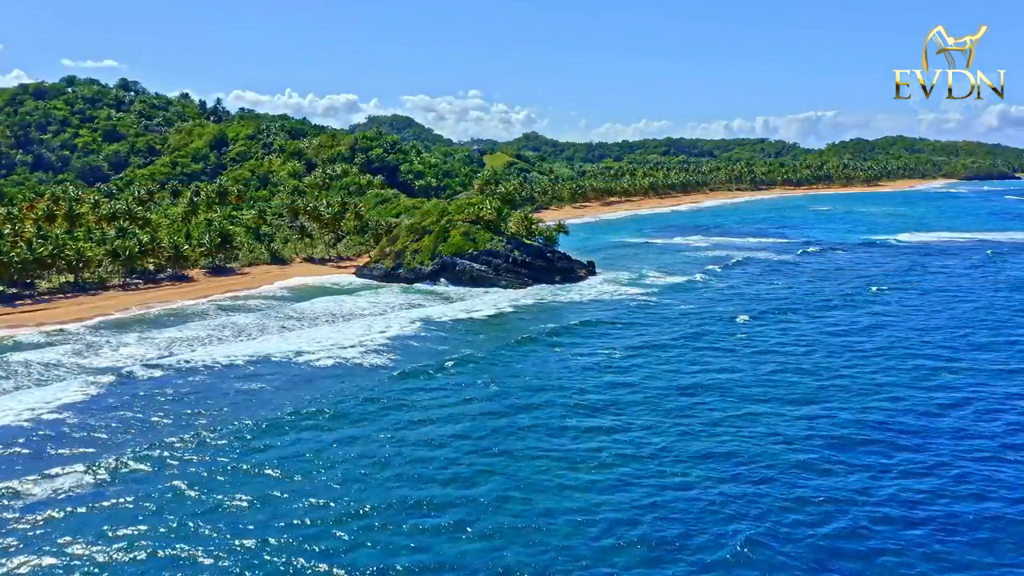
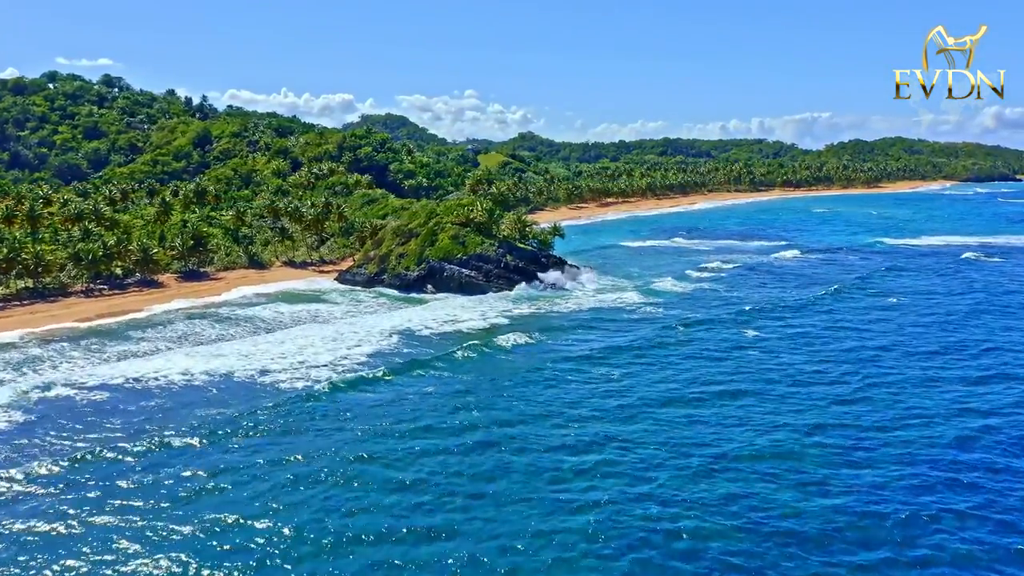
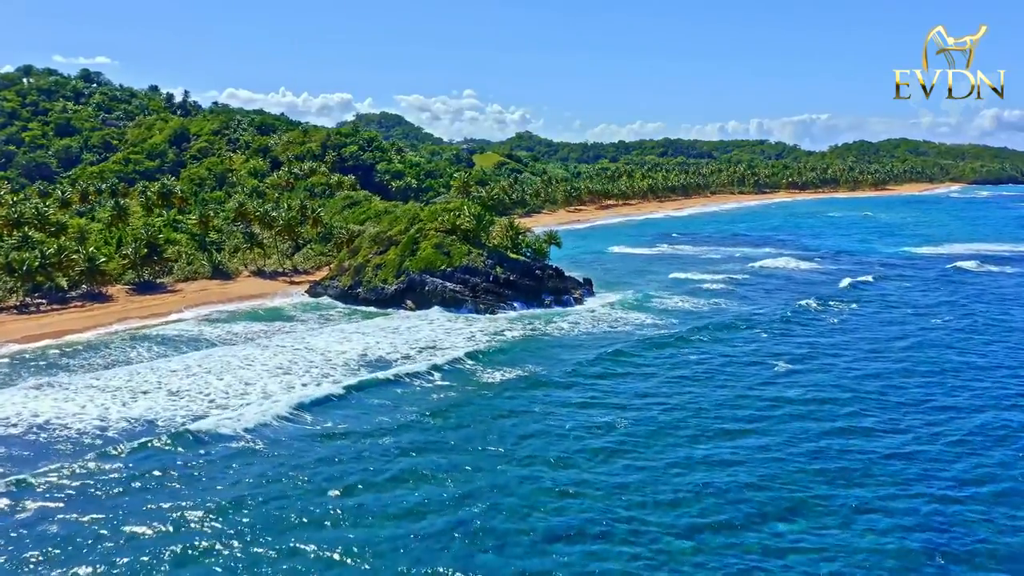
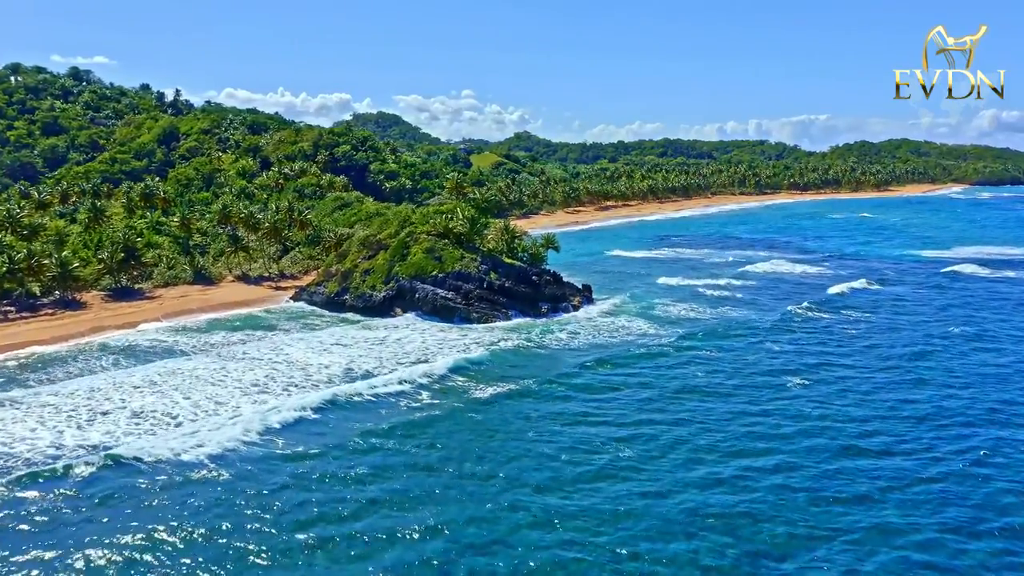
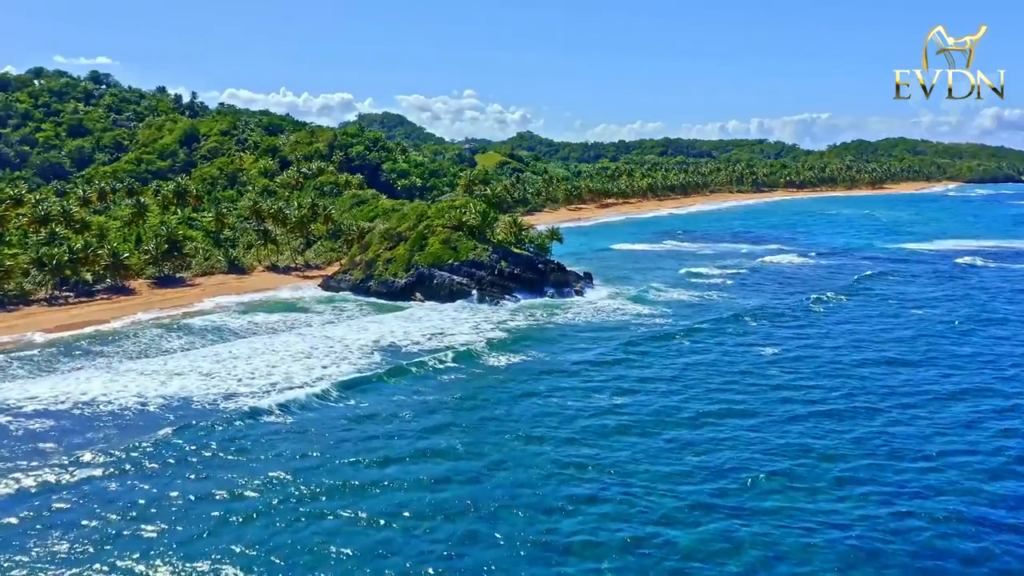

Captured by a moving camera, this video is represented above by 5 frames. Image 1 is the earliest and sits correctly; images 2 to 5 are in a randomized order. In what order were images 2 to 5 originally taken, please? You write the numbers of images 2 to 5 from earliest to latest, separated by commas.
2, 5, 3, 4
